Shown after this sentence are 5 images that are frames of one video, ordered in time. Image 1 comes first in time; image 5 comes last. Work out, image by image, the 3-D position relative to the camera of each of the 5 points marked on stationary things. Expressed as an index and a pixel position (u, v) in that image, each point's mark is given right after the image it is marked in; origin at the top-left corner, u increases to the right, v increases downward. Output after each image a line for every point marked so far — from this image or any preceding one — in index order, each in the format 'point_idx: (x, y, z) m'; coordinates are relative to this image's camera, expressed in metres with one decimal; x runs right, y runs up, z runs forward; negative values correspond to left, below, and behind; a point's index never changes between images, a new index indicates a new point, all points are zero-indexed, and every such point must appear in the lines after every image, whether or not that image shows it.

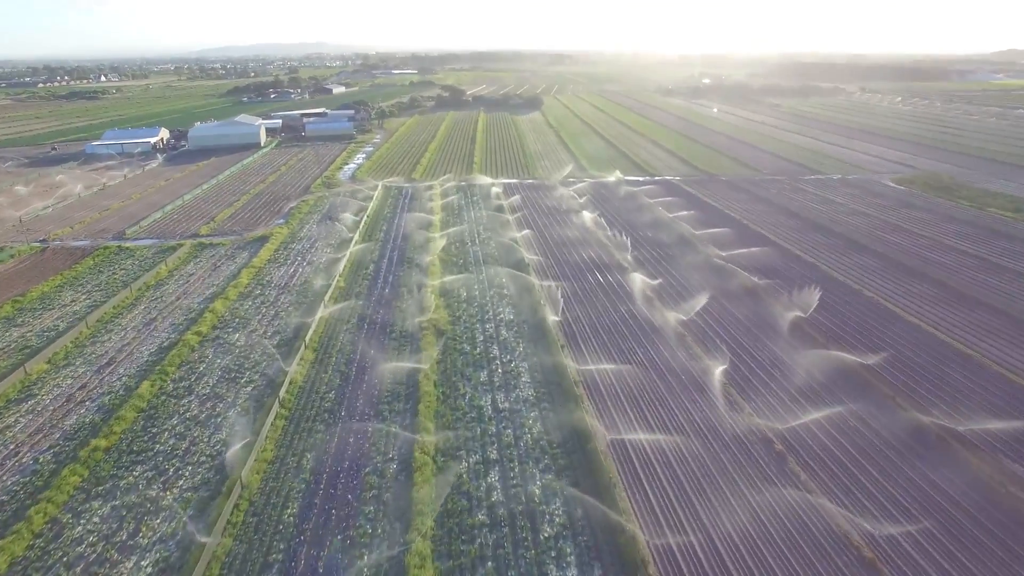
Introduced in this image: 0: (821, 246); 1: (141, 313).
0: (+5.5, +0.8, +11.8) m
1: (-5.2, -0.4, +9.3) m
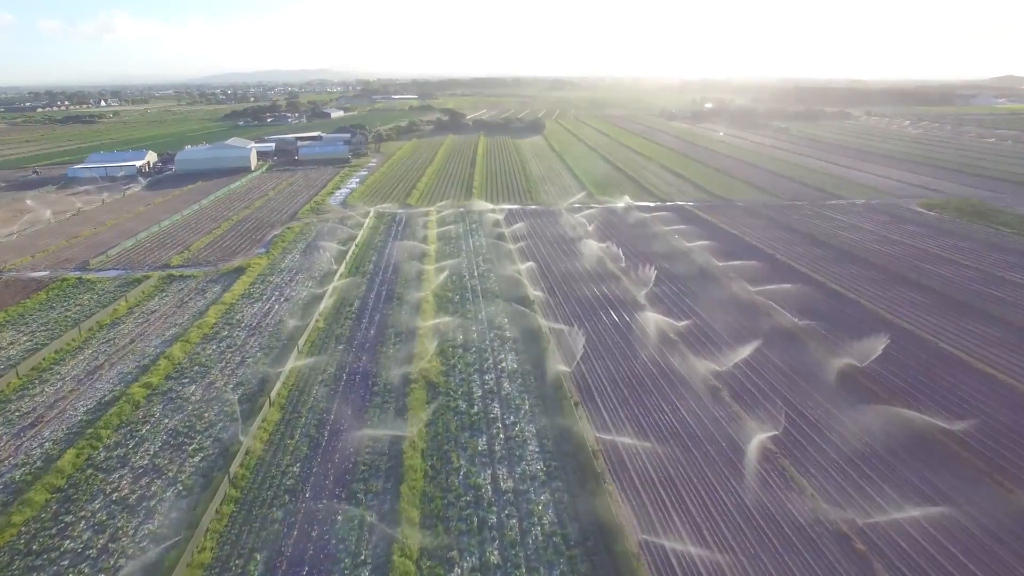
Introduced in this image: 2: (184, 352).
0: (+5.6, +0.2, +10.6) m
1: (-5.2, -0.9, +8.0) m
2: (-4.0, -0.8, +8.1) m
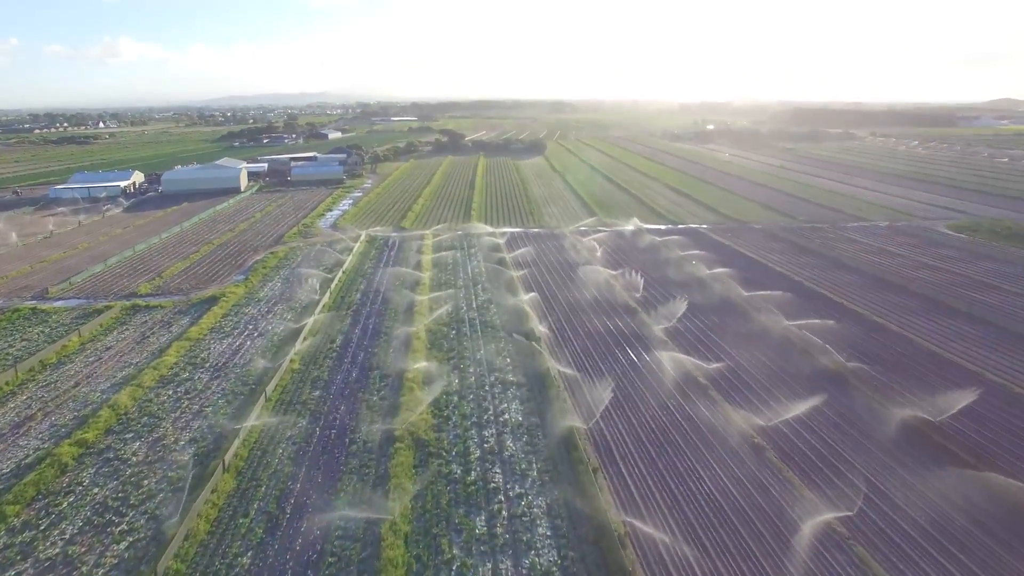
0: (+5.6, -0.3, +9.5) m
1: (-5.1, -1.2, +6.9) m
2: (-4.0, -1.2, +6.9) m
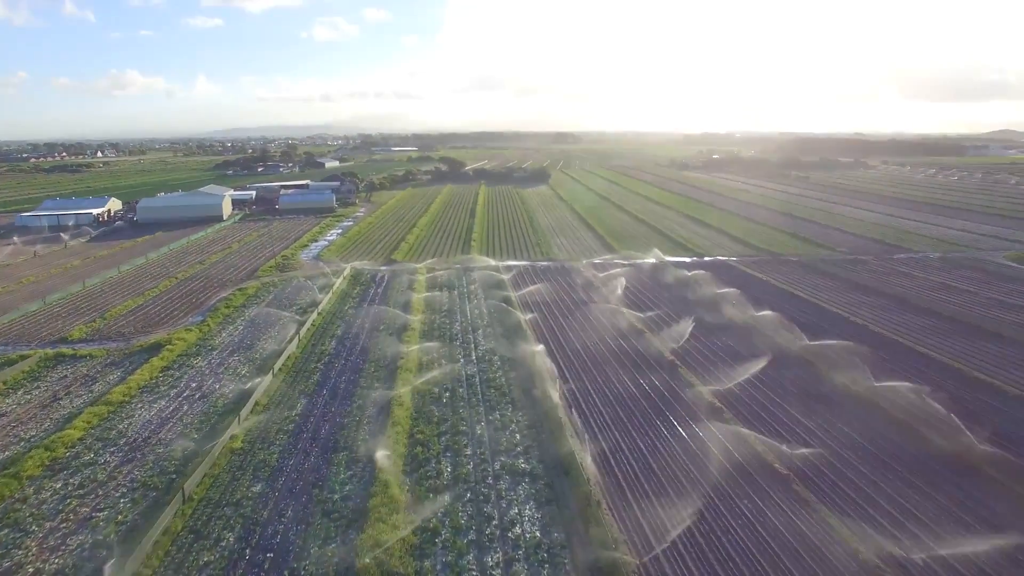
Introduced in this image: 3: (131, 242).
0: (+5.7, -0.9, +7.6) m
1: (-5.0, -1.7, +5.0) m
2: (-3.9, -1.6, +5.0) m
3: (-9.8, +1.2, +17.0) m
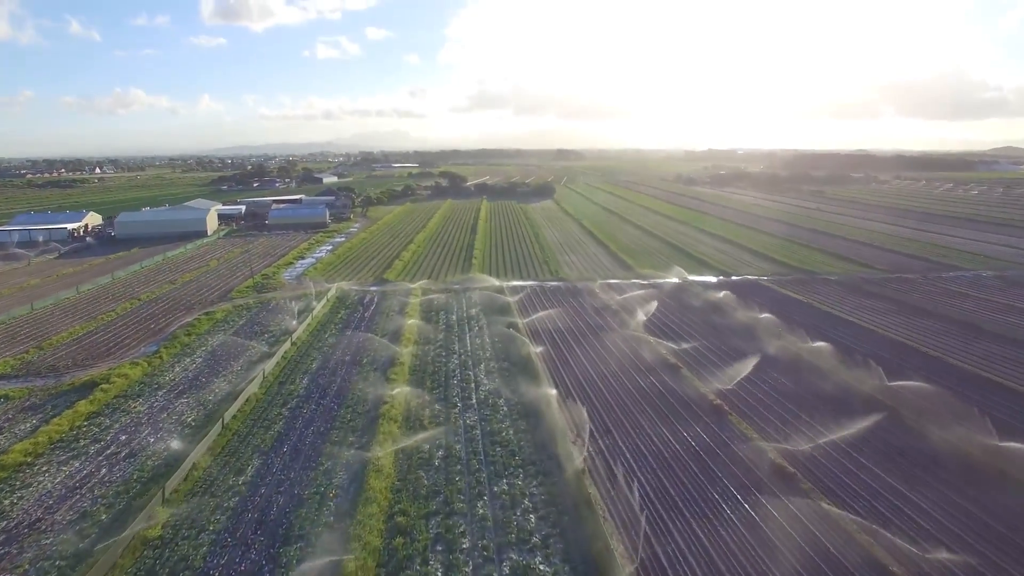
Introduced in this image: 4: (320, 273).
0: (+5.8, -1.1, +6.1) m
1: (-4.9, -1.9, +3.5) m
2: (-3.8, -1.8, +3.5) m
3: (-9.7, +0.7, +15.6) m
4: (-3.9, +0.4, +13.3) m
